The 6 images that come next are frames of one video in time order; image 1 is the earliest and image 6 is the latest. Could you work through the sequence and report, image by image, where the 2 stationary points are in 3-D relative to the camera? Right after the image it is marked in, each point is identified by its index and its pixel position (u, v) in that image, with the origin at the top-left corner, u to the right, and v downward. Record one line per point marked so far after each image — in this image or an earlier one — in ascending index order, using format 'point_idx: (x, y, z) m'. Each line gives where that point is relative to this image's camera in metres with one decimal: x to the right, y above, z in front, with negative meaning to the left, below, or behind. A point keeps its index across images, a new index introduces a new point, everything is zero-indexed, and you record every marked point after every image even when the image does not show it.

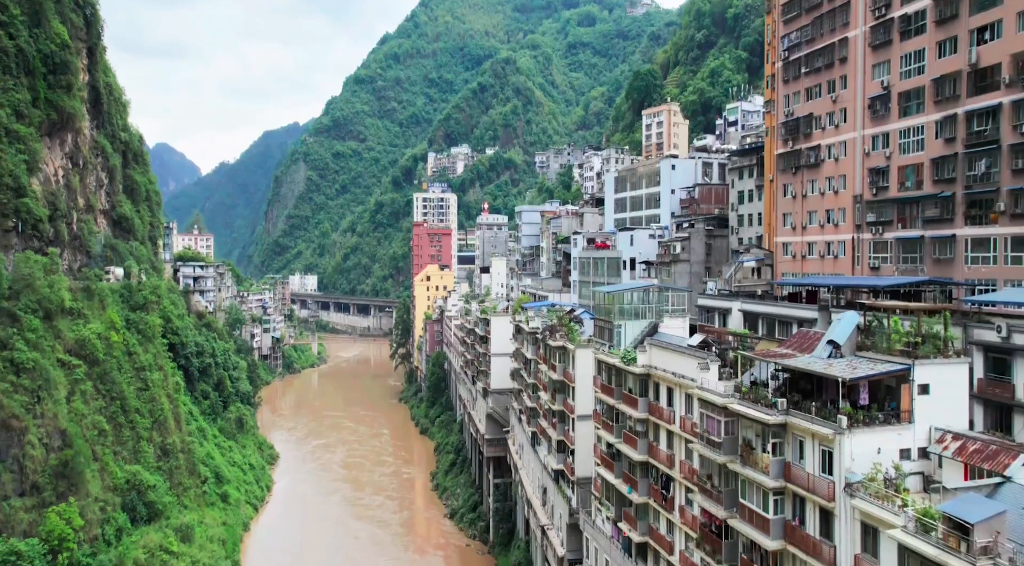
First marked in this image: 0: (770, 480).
0: (+5.1, -3.9, +15.5) m
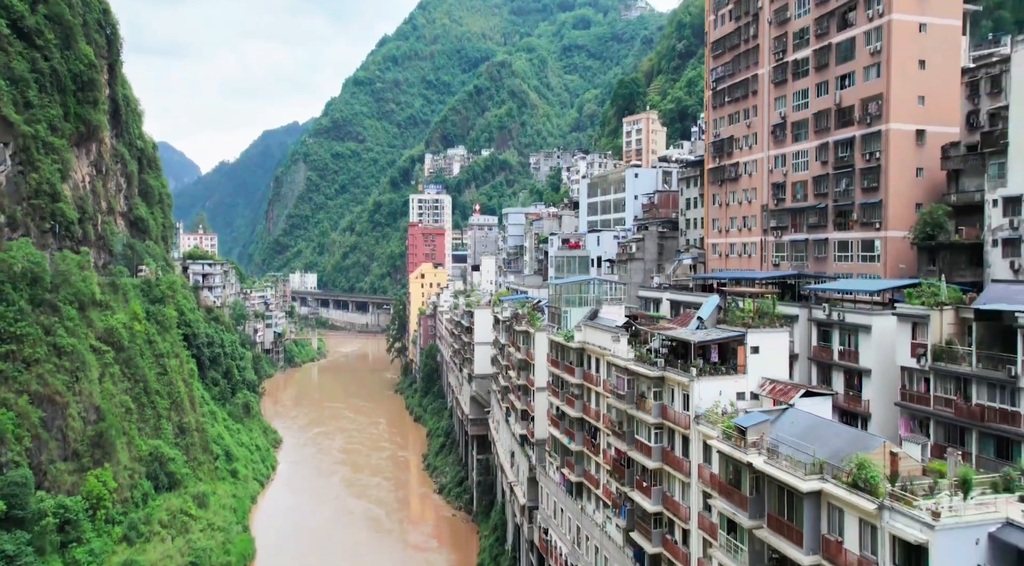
0: (+3.8, -3.7, +21.3) m
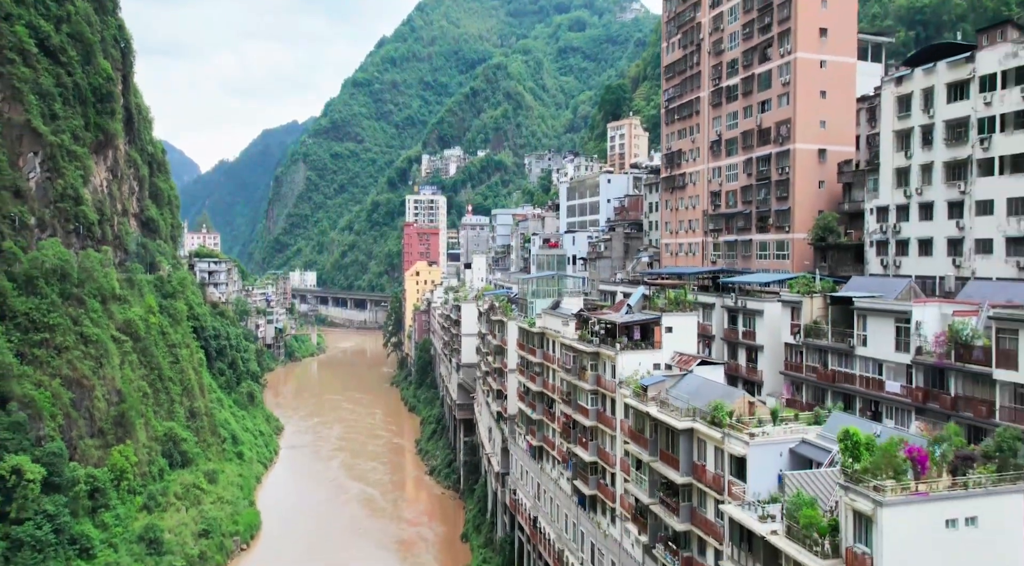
0: (+2.6, -3.5, +26.3) m
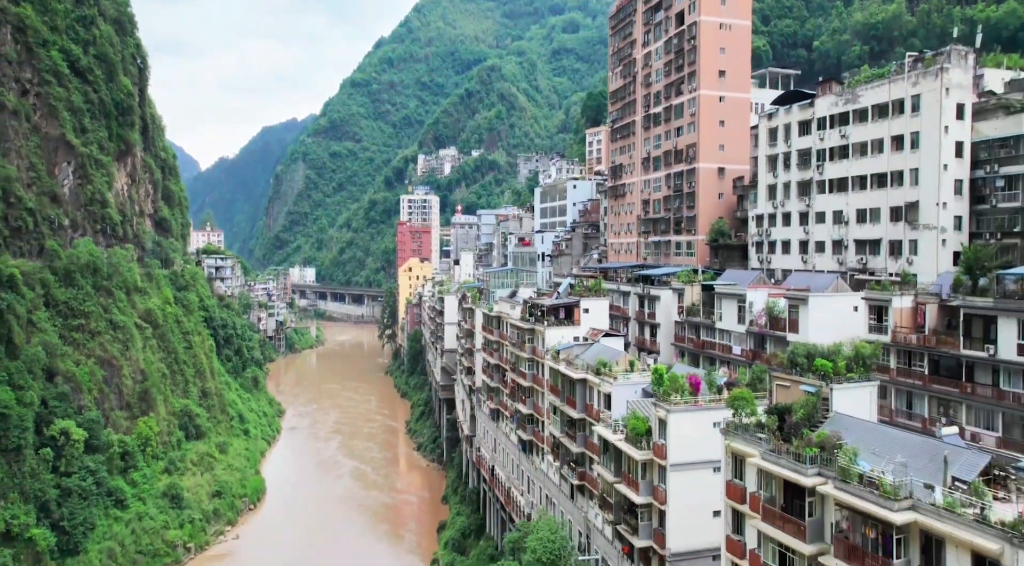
0: (+0.6, -3.1, +33.6) m
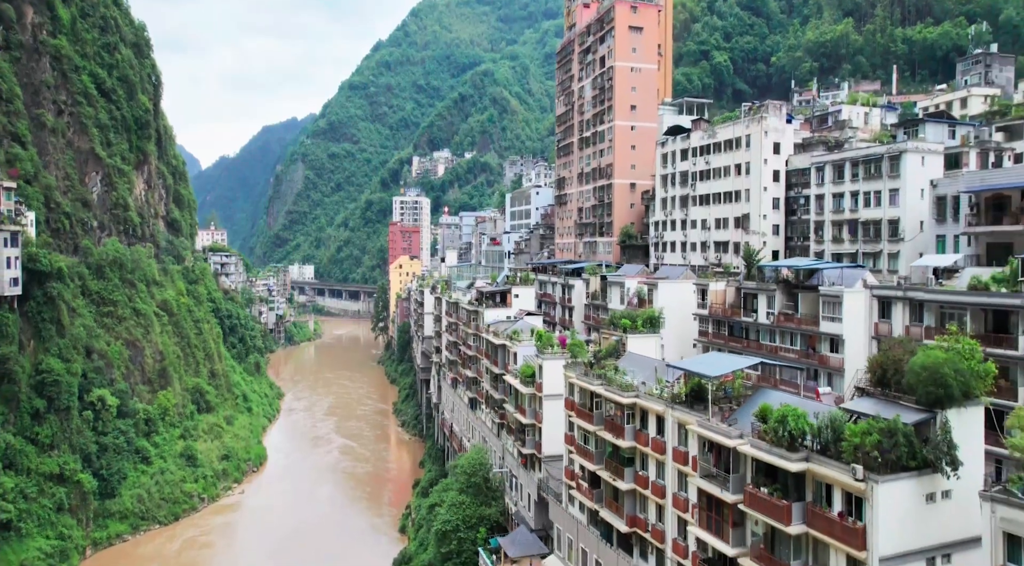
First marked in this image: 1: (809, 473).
0: (-2.2, -2.7, +42.9) m
1: (+5.7, -3.6, +14.7) m
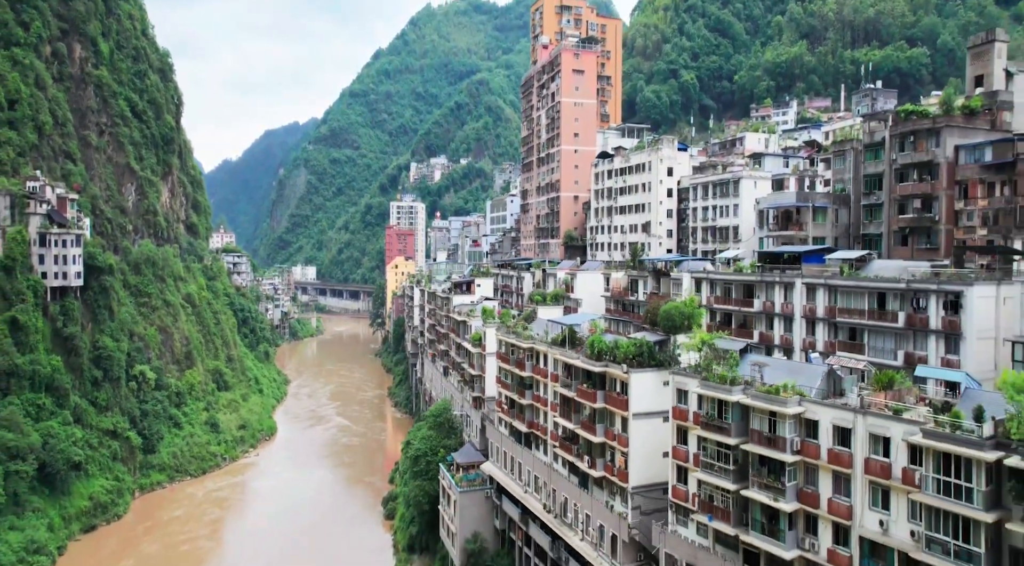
0: (-4.7, -2.2, +54.0) m
1: (+3.1, -3.0, +25.8) m
